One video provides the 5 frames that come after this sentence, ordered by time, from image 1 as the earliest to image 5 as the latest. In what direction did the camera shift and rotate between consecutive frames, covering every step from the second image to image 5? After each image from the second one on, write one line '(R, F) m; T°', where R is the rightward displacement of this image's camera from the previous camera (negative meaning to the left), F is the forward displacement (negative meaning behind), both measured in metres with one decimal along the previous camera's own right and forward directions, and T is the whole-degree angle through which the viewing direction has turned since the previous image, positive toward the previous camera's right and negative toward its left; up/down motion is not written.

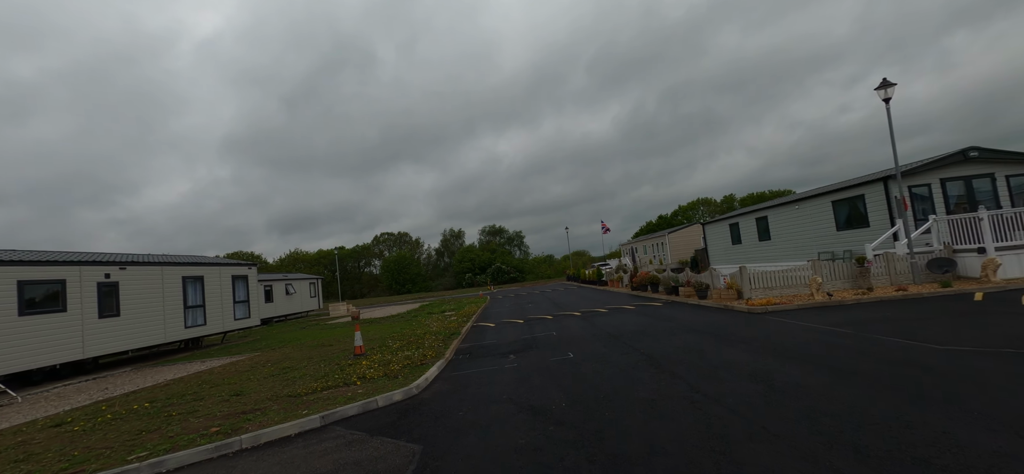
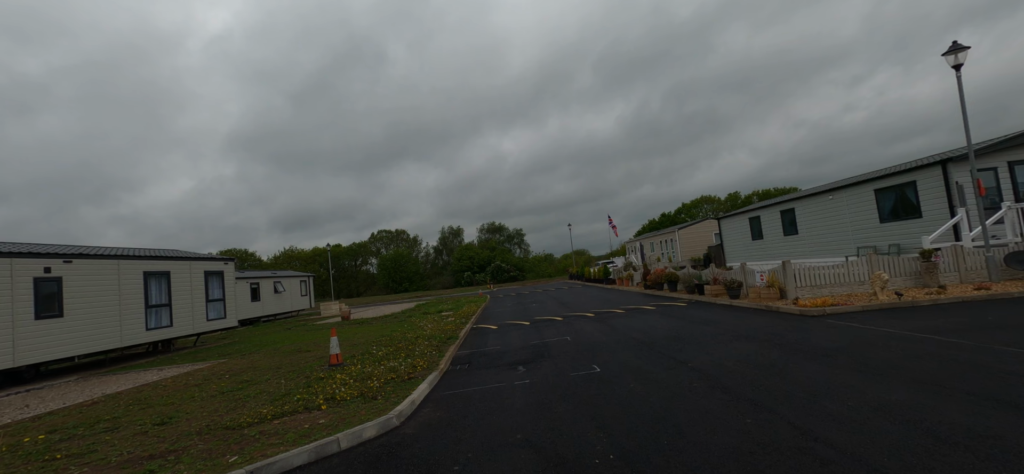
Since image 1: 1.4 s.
(-0.2, +2.1) m; 0°
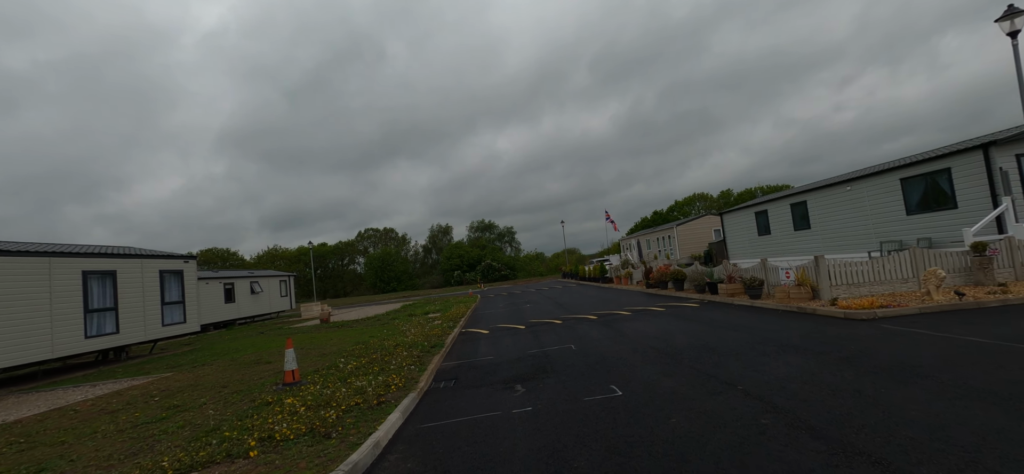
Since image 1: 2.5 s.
(-0.1, +1.7) m; +1°
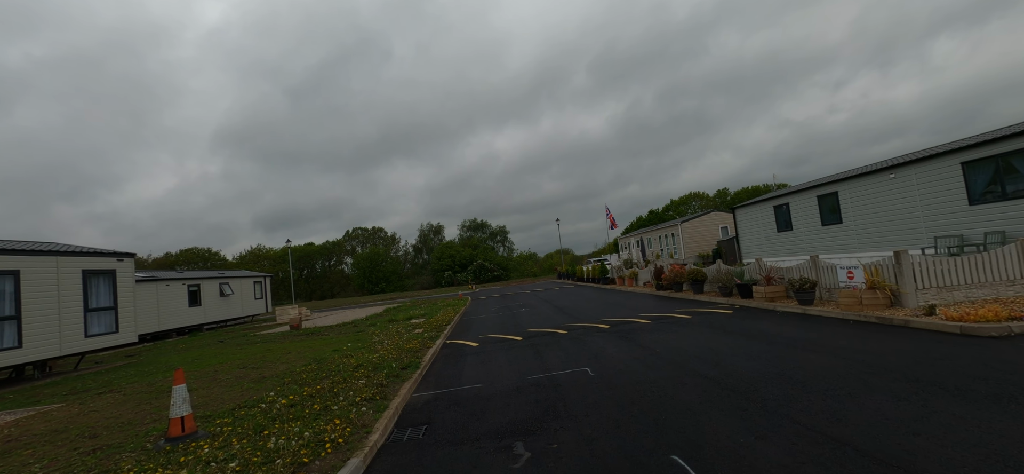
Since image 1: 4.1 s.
(0.0, +2.6) m; +1°
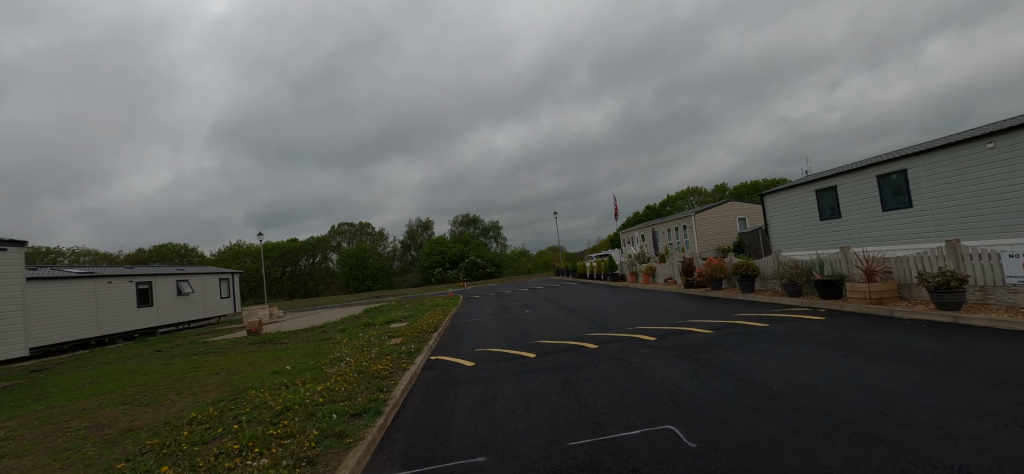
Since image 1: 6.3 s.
(-0.3, +3.4) m; +1°
